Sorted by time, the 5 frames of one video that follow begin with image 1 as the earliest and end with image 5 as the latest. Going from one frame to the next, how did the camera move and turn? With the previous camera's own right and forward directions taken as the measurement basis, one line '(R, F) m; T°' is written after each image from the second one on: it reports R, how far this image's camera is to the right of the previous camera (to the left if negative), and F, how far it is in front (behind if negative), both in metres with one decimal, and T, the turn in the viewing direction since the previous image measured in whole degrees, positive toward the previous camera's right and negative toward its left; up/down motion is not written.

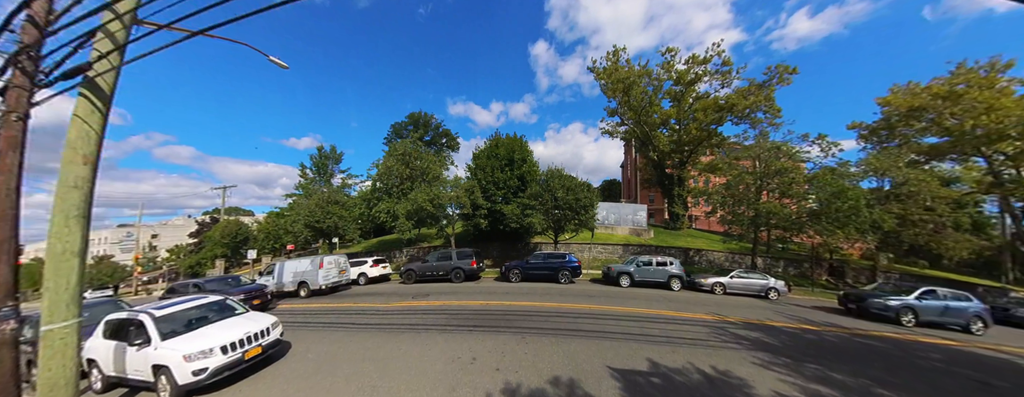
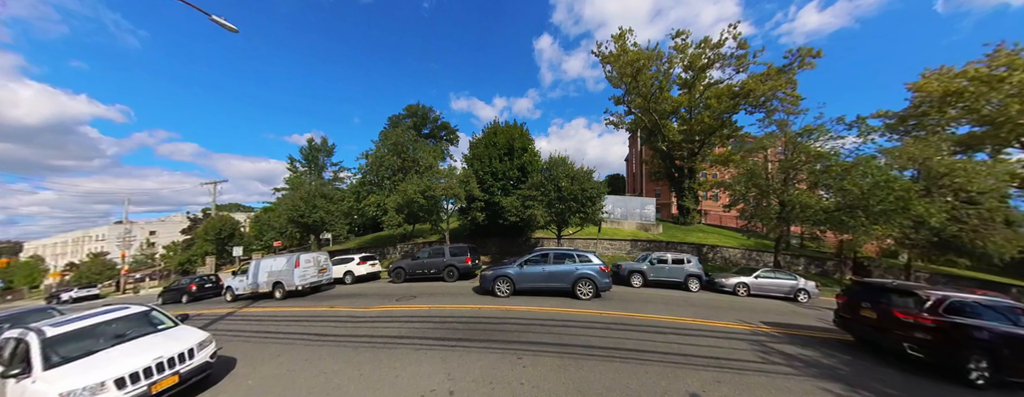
(+0.1, +1.5) m; 0°
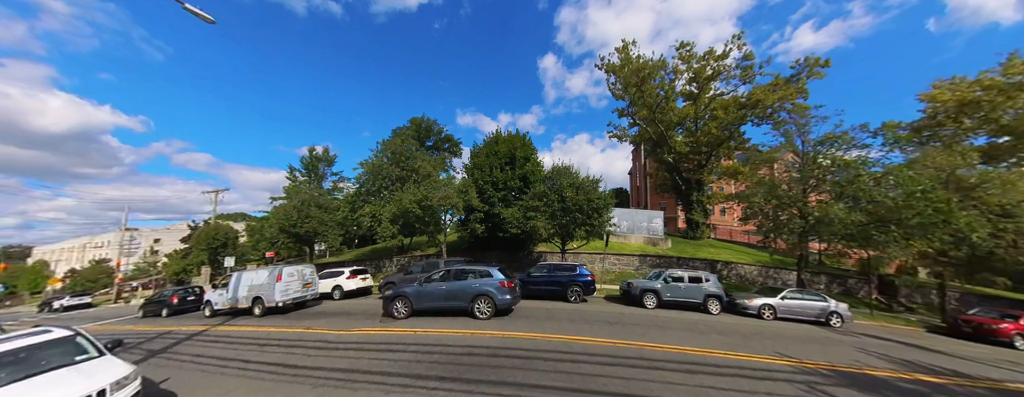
(+0.1, +1.0) m; -1°
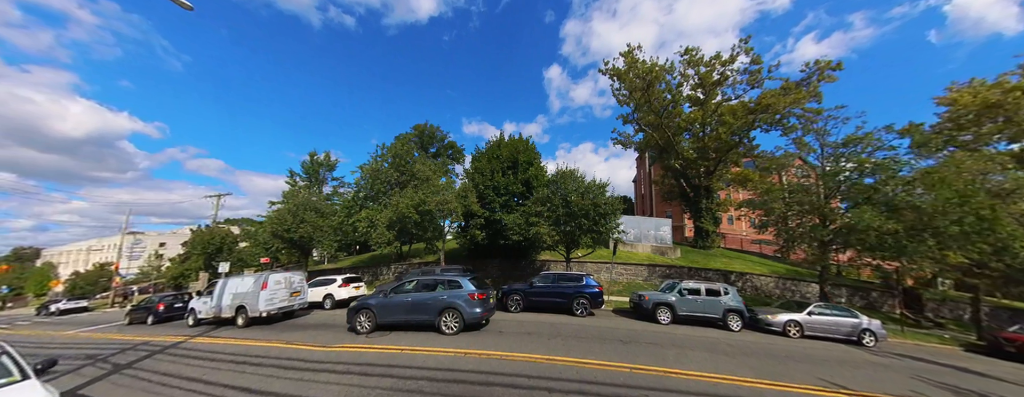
(+0.1, +0.8) m; -1°
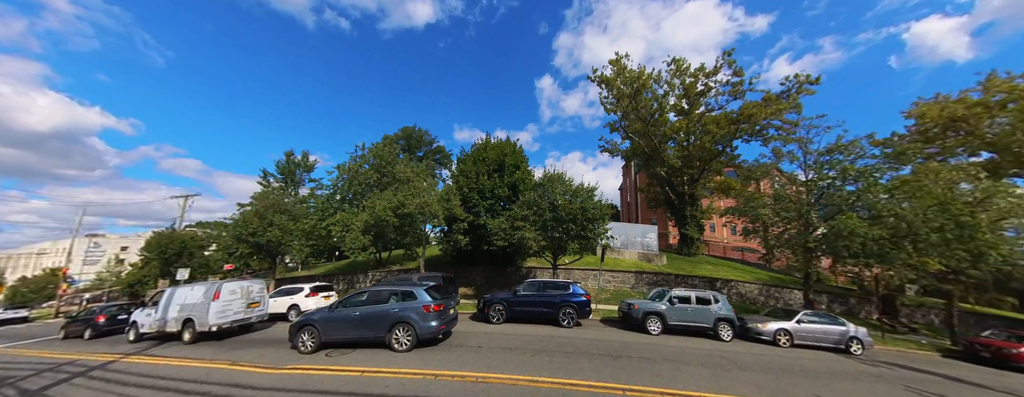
(+0.1, +0.6) m; +3°
